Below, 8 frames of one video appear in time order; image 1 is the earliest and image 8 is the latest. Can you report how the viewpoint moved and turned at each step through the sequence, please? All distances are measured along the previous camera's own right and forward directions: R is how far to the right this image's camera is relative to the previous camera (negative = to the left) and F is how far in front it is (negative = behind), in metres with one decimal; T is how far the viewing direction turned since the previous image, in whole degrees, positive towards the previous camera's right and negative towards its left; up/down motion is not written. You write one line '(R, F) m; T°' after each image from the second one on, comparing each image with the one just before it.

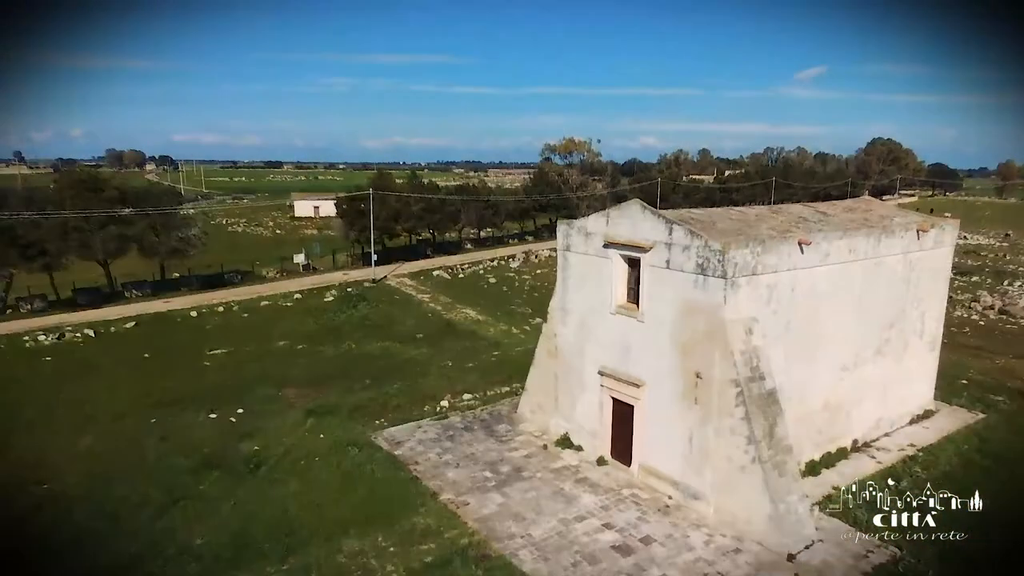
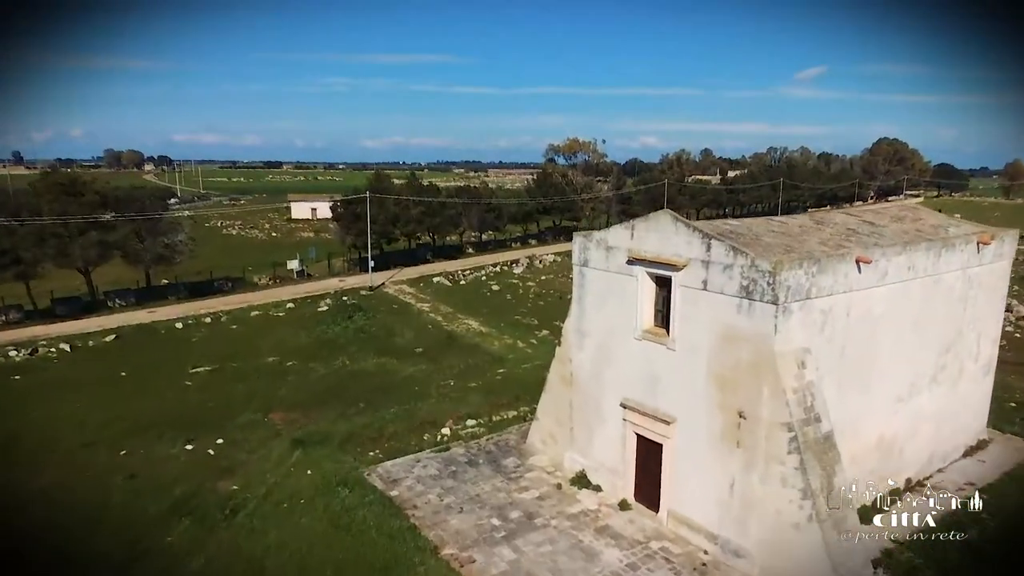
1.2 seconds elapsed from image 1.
(-0.2, +1.5) m; 0°
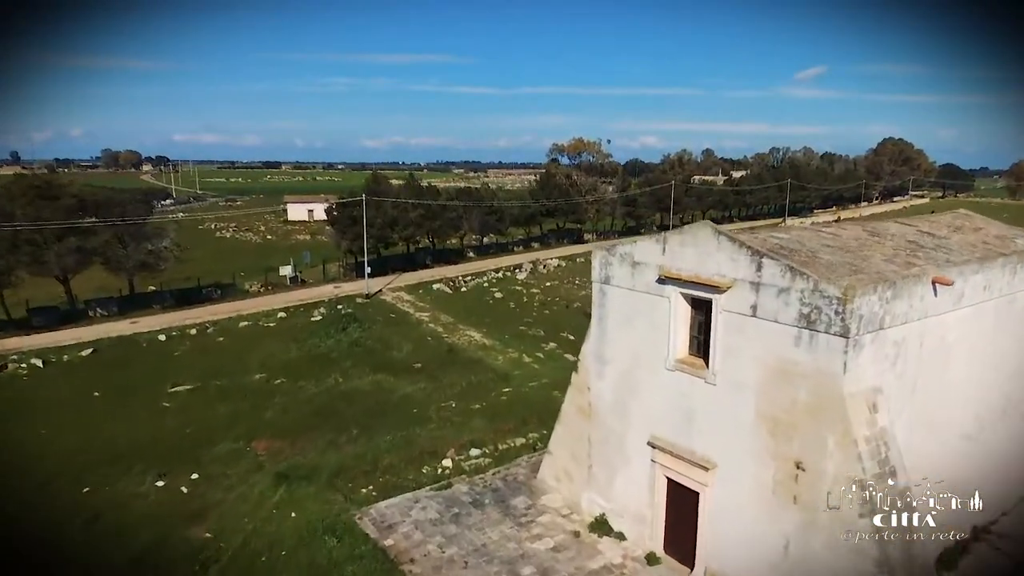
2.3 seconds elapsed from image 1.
(-0.2, +1.5) m; 0°
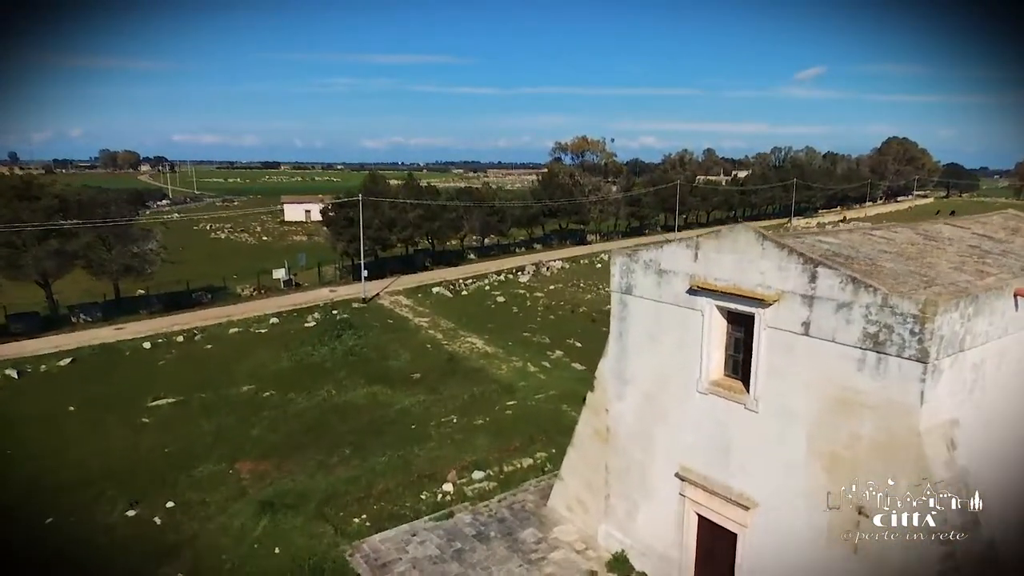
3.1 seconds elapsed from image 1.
(-0.1, +1.2) m; 0°
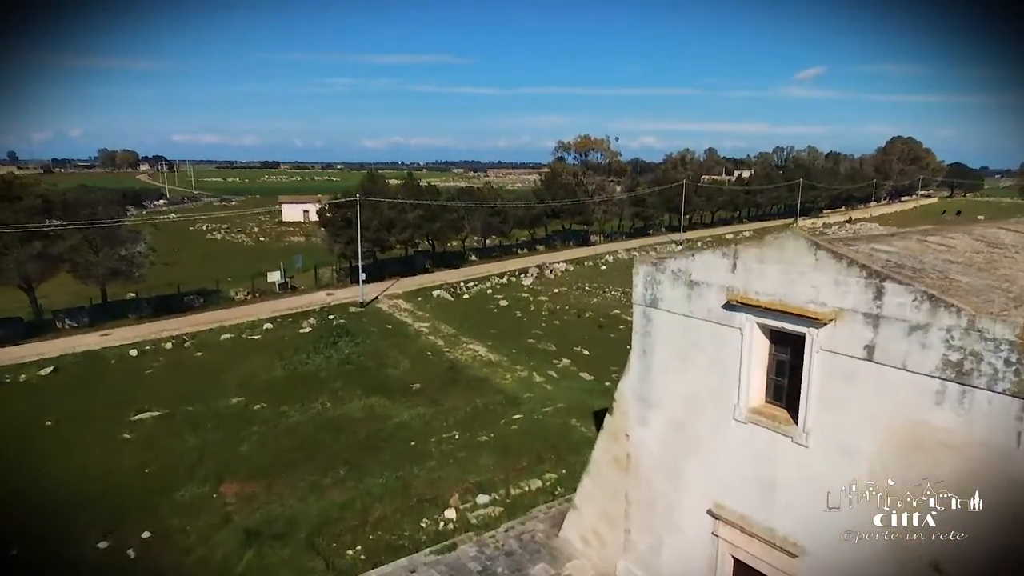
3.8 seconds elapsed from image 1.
(-0.1, +1.0) m; 0°
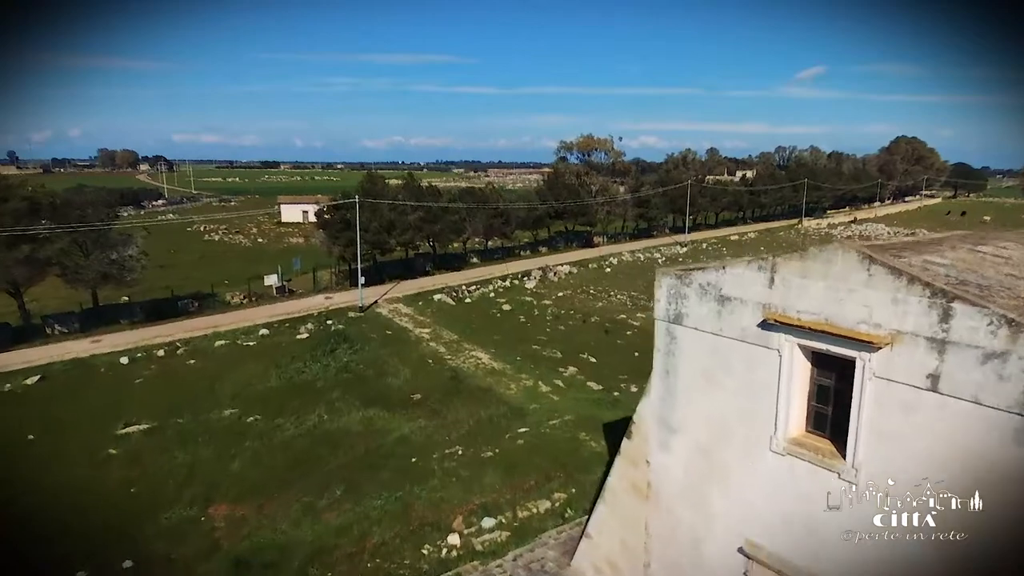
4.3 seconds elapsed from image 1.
(-0.1, +0.7) m; 0°
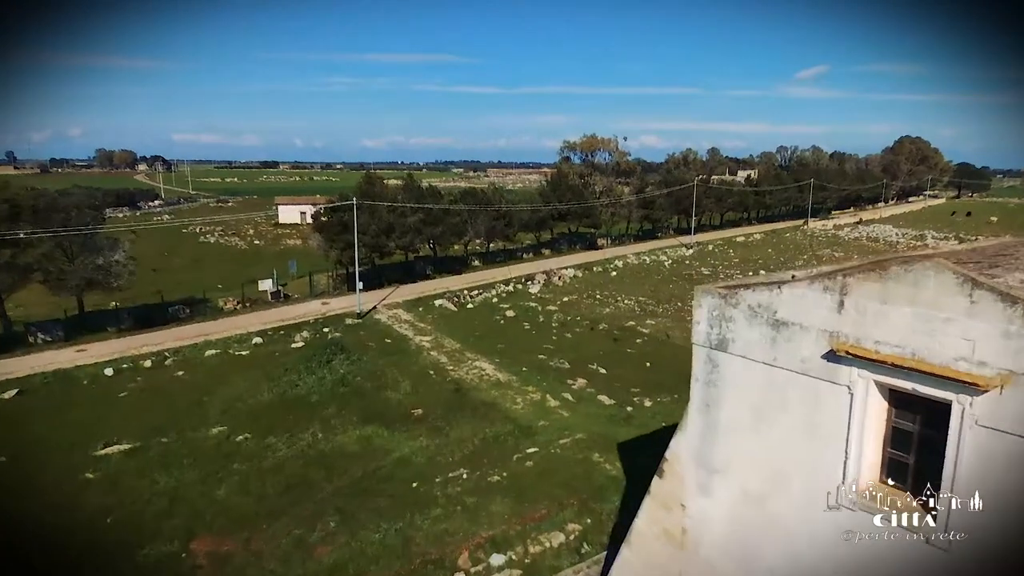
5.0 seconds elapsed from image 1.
(-0.2, +1.0) m; 0°
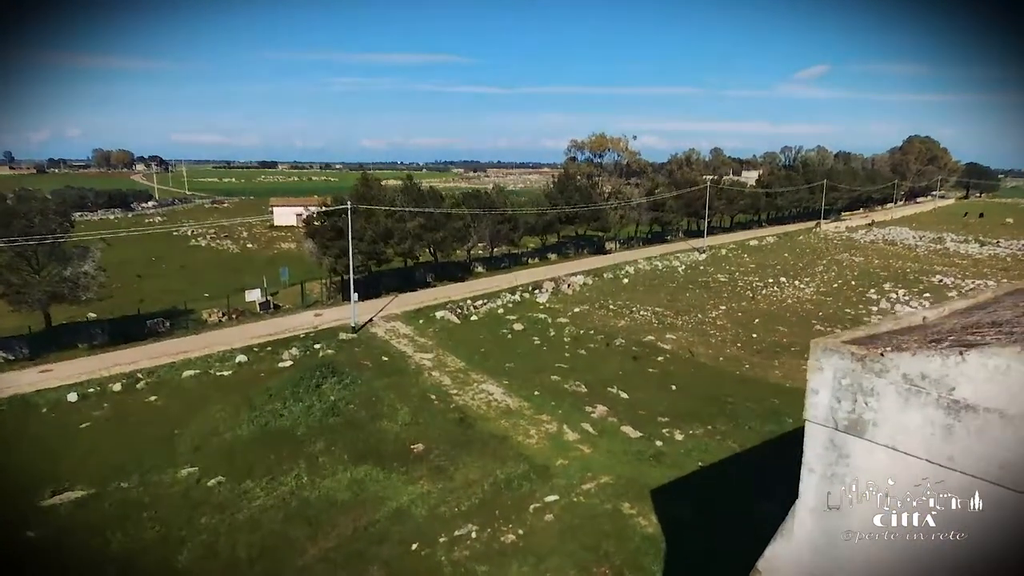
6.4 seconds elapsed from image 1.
(-0.3, +2.0) m; 0°
